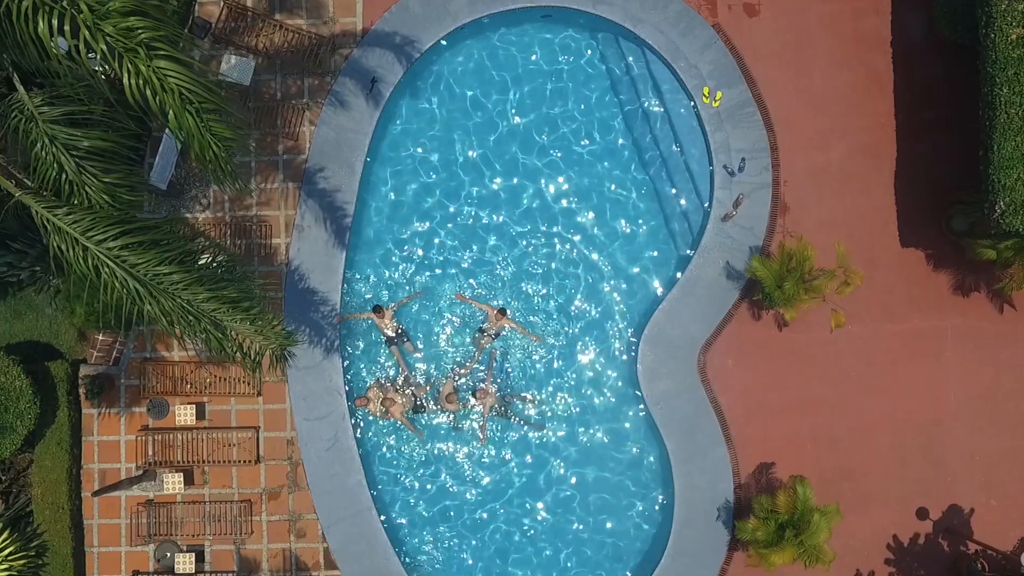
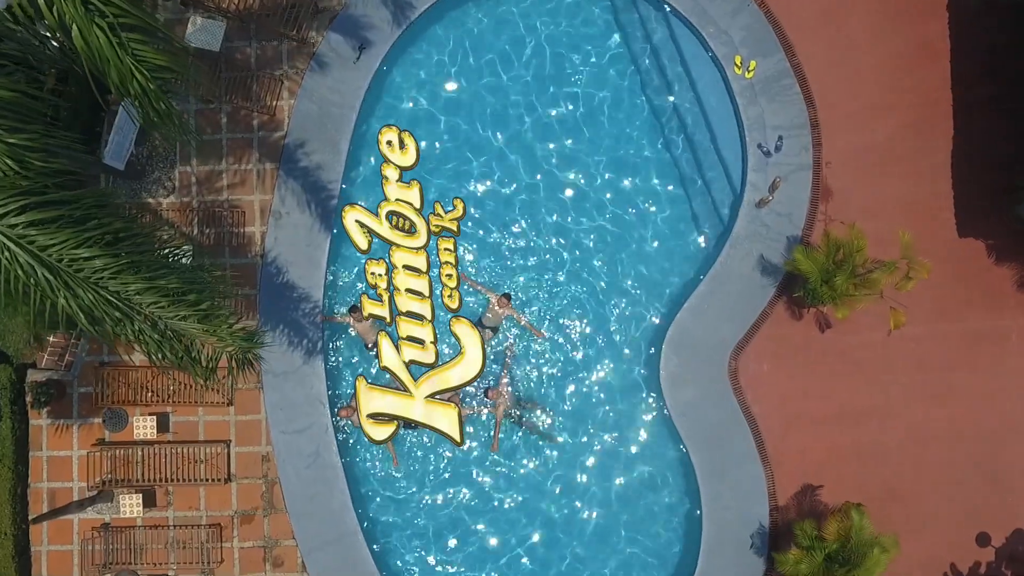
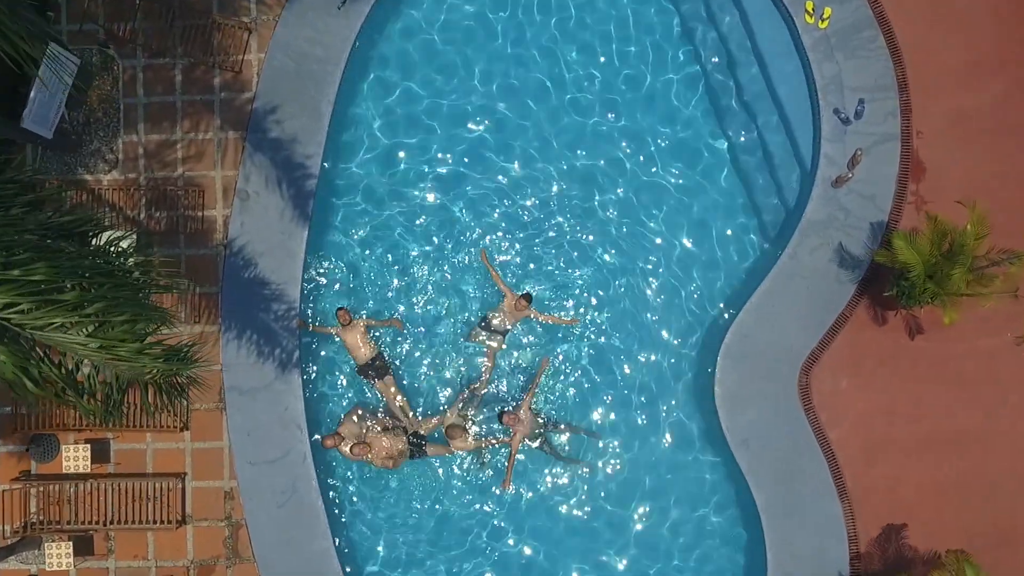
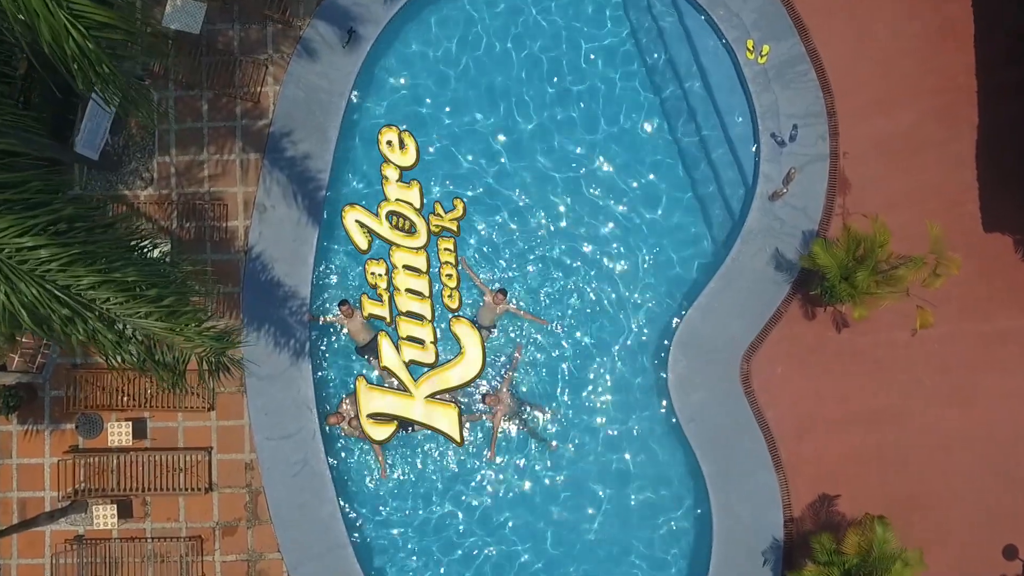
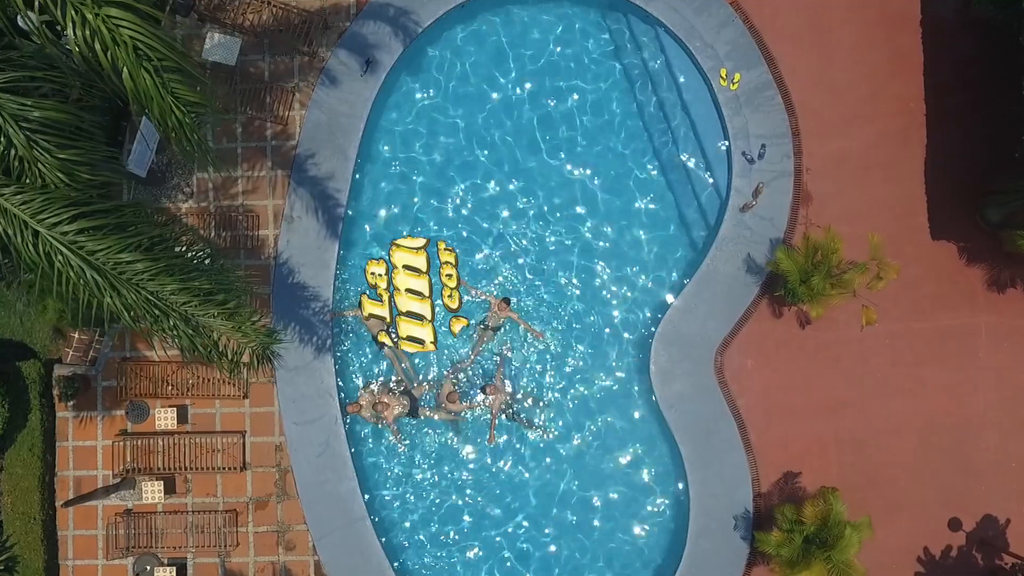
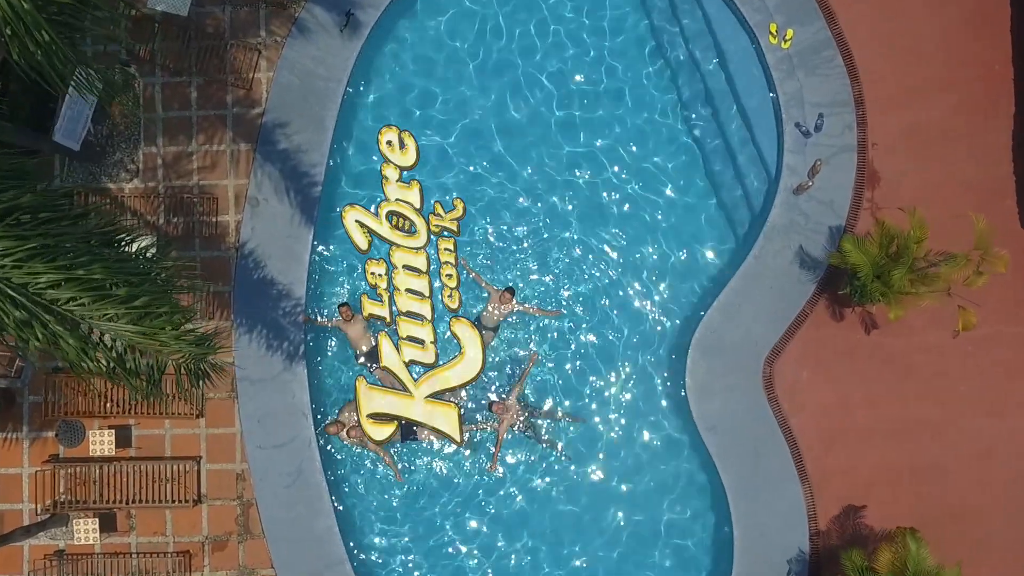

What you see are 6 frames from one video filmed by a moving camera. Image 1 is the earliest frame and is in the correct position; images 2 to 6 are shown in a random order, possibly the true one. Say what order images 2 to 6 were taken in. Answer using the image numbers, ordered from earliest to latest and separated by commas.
5, 2, 4, 6, 3
